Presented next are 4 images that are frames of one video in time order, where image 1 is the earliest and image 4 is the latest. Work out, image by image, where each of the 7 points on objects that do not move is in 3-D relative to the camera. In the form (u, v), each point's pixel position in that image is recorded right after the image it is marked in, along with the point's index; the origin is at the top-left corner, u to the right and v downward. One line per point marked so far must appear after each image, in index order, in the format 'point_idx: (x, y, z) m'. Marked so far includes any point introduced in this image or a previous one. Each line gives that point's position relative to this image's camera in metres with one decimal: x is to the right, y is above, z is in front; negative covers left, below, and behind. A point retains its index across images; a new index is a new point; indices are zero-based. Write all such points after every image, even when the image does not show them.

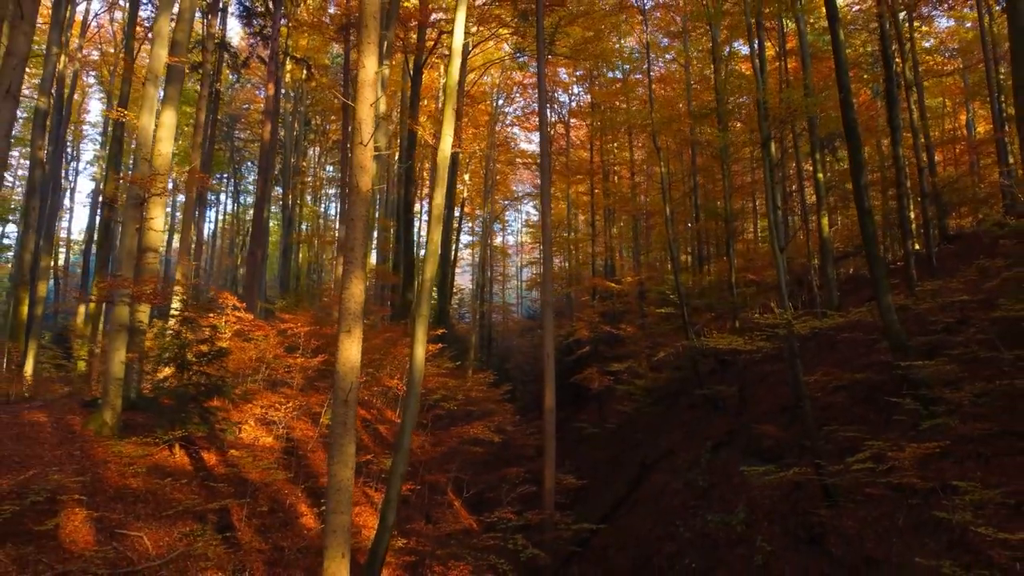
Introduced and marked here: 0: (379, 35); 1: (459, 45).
0: (-1.2, +2.4, +5.6) m
1: (-0.7, +3.4, +8.4) m
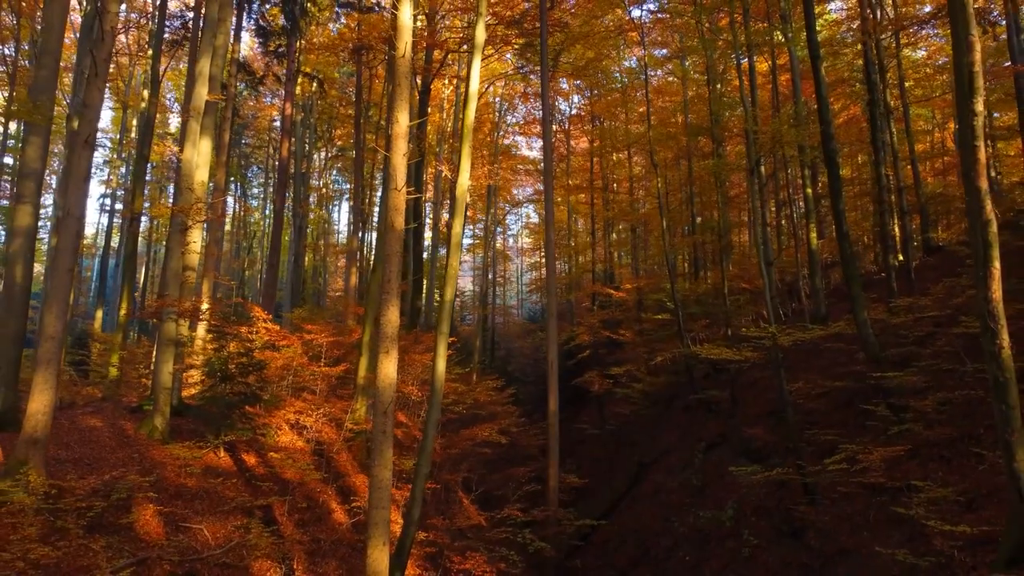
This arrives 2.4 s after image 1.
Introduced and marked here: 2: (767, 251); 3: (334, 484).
0: (-1.1, +2.1, +6.3) m
1: (-0.6, +3.1, +9.2) m
2: (+5.9, +0.9, +13.6) m
3: (-2.5, -2.8, +8.3) m
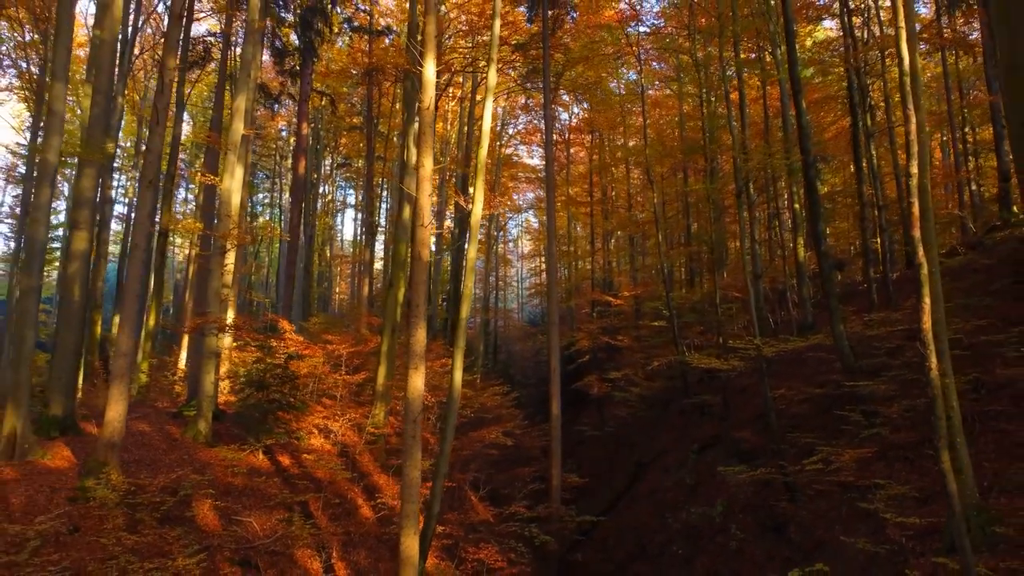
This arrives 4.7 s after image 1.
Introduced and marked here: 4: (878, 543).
0: (-1.0, +1.8, +7.2) m
1: (-0.4, +2.9, +10.1) m
2: (+6.0, +0.6, +14.4) m
3: (-2.4, -3.1, +9.2) m
4: (+4.6, -3.2, +7.4) m
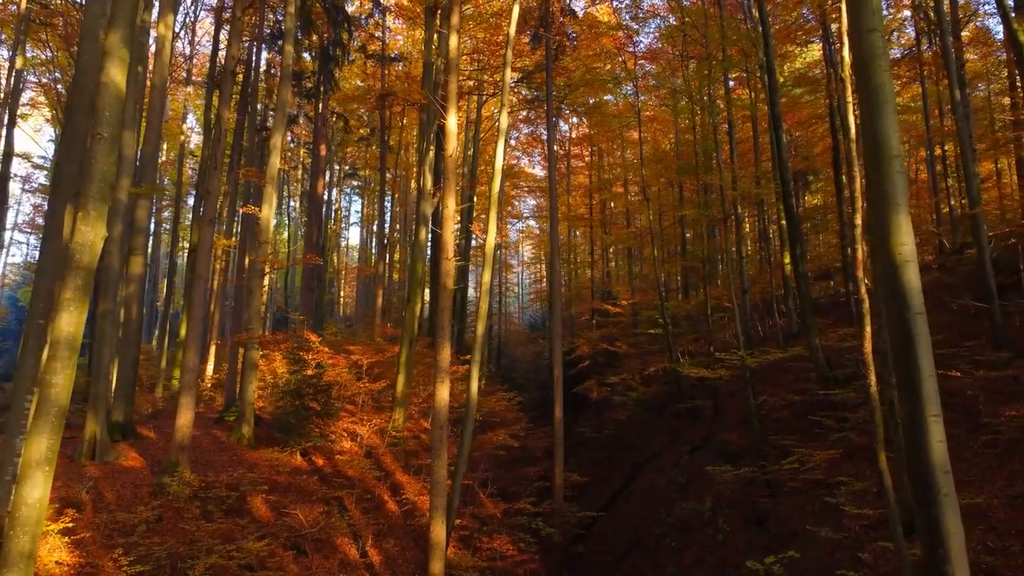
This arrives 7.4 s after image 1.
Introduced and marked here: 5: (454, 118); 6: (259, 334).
0: (-0.8, +1.5, +8.3) m
1: (-0.3, +2.5, +11.1) m
2: (+6.2, +0.3, +15.5) m
3: (-2.2, -3.4, +10.3) m
4: (+4.8, -3.5, +8.5) m
5: (-0.9, +2.5, +8.5) m
6: (-4.2, -0.8, +9.8) m
